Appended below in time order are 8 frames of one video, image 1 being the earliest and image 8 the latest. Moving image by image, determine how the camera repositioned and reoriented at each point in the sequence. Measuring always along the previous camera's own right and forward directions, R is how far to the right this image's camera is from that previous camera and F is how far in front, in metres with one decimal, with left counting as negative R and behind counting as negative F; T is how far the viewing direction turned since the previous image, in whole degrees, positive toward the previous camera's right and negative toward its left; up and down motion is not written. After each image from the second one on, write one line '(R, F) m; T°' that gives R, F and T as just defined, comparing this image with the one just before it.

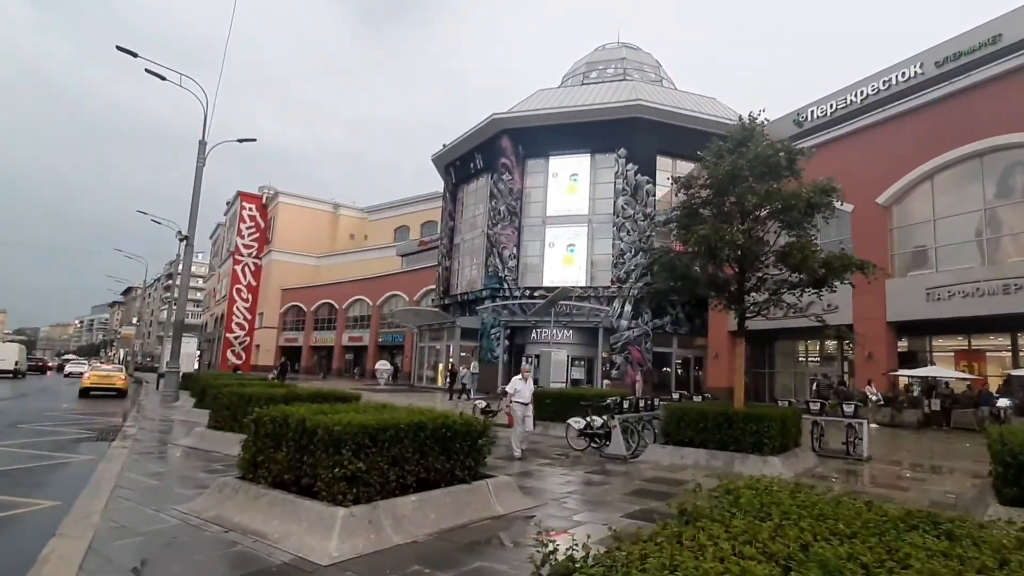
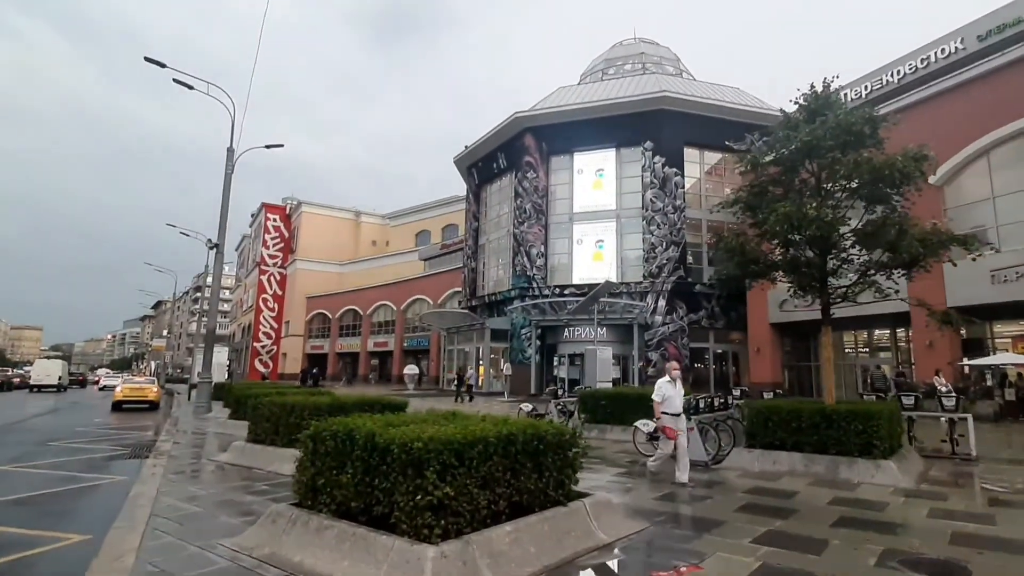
(-0.6, +0.8) m; -2°
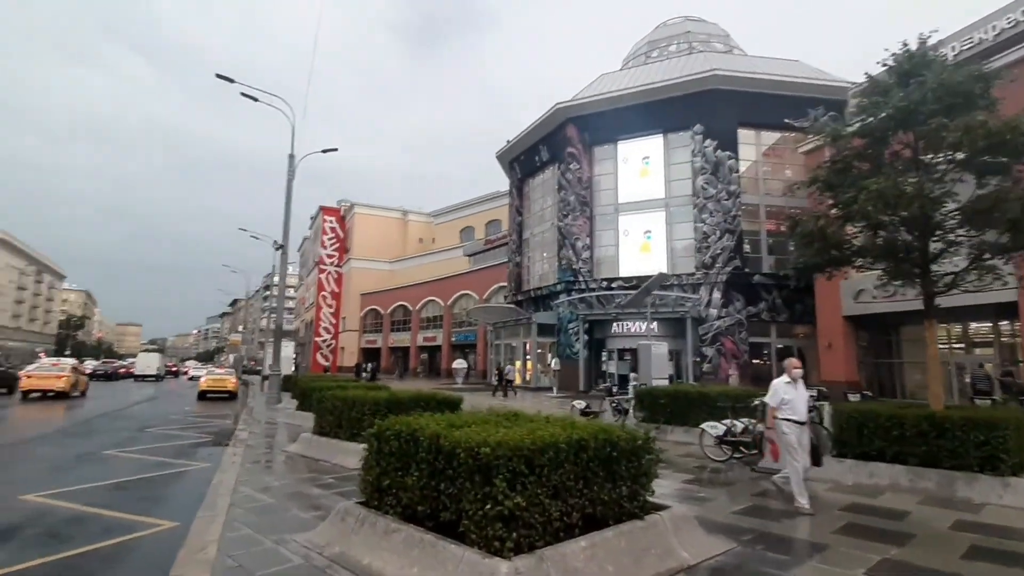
(-0.2, +0.4) m; -4°
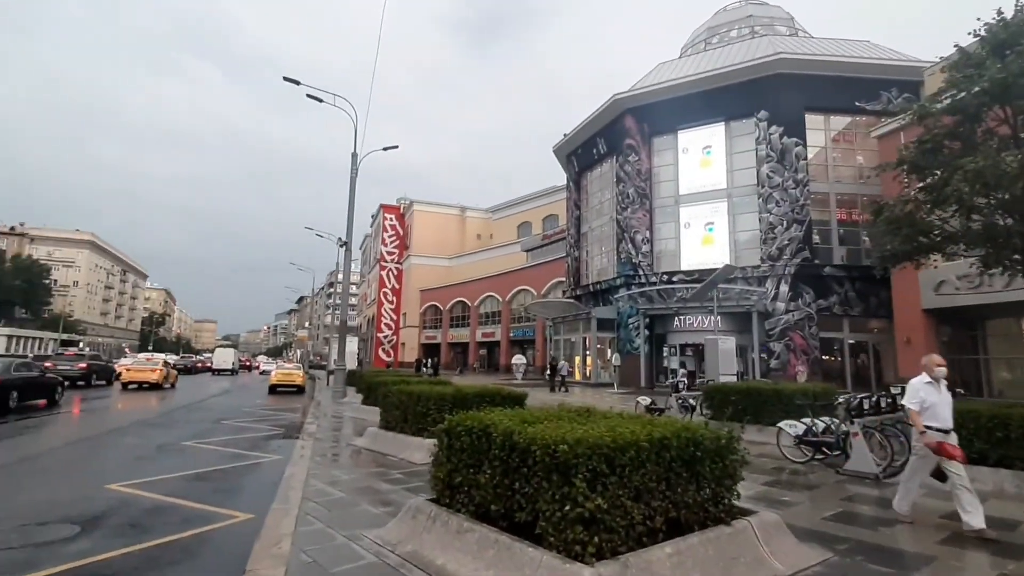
(-0.1, +0.1) m; -6°
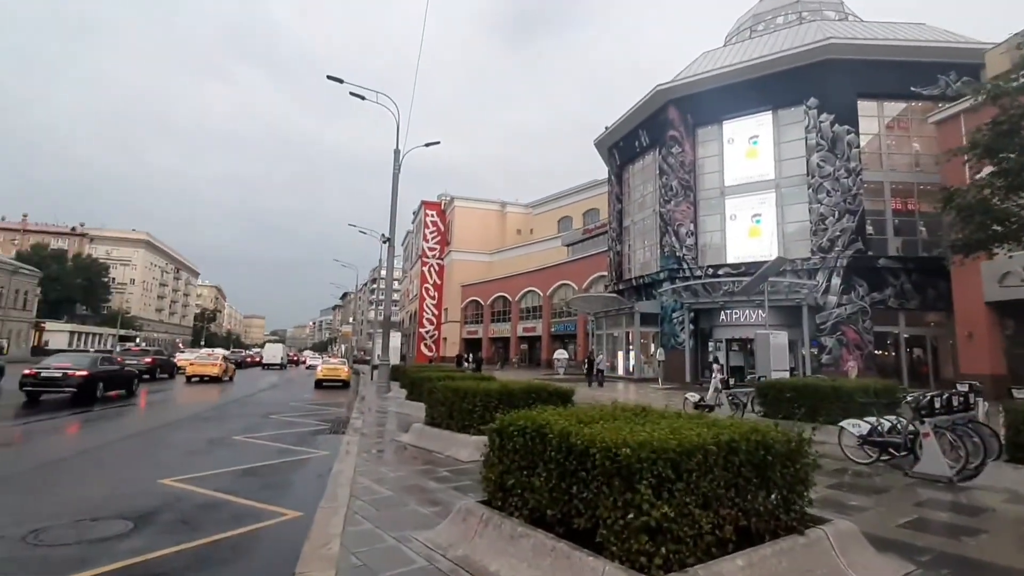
(-0.1, +0.2) m; -4°
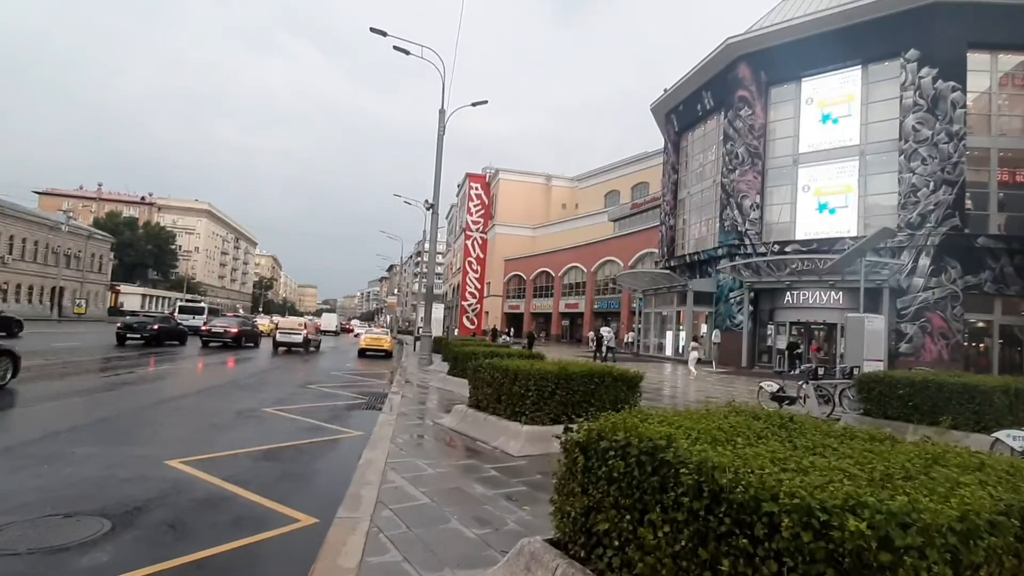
(-0.3, +1.6) m; -4°
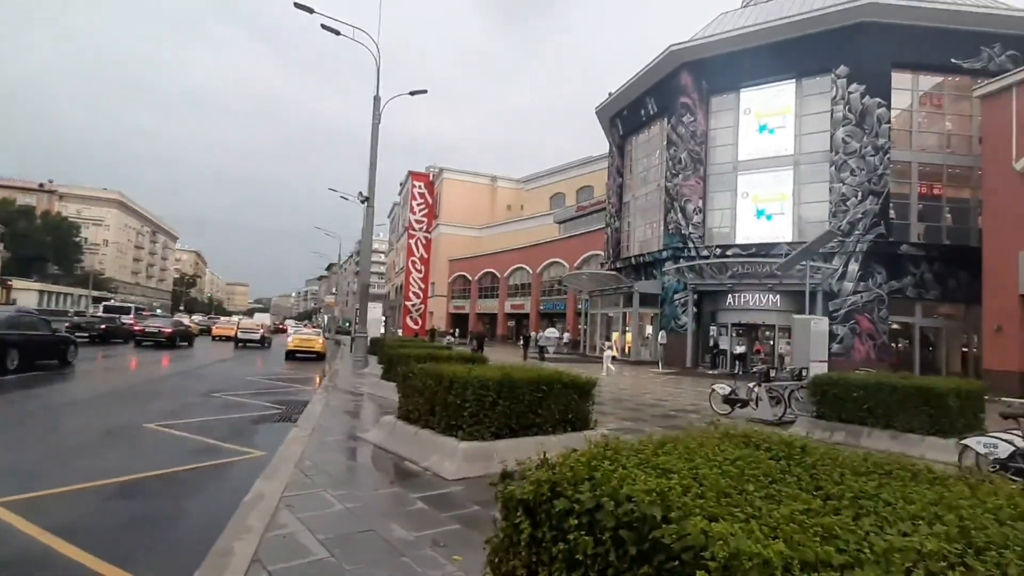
(+0.1, +1.1) m; +5°
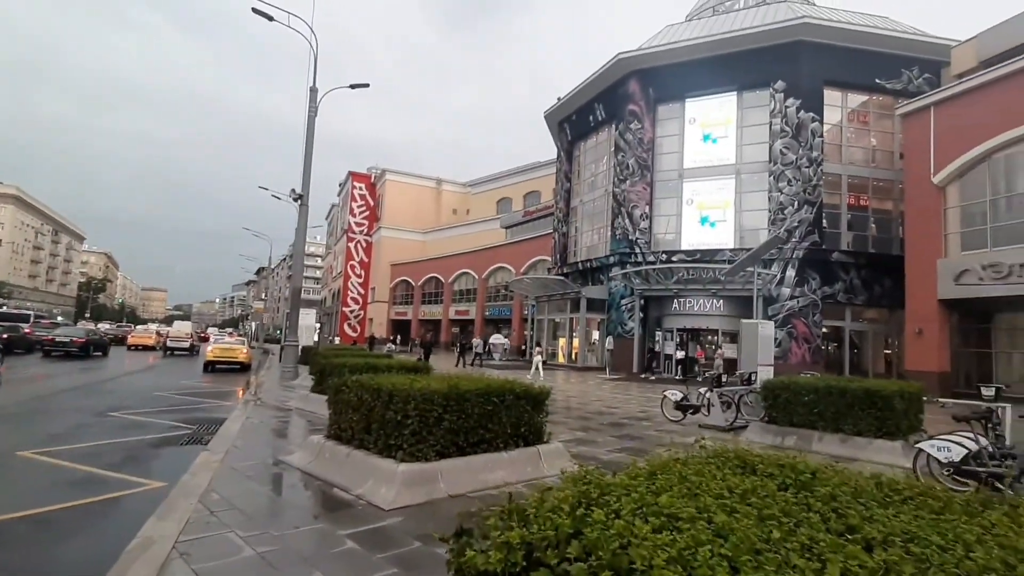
(0.0, +0.7) m; +5°
